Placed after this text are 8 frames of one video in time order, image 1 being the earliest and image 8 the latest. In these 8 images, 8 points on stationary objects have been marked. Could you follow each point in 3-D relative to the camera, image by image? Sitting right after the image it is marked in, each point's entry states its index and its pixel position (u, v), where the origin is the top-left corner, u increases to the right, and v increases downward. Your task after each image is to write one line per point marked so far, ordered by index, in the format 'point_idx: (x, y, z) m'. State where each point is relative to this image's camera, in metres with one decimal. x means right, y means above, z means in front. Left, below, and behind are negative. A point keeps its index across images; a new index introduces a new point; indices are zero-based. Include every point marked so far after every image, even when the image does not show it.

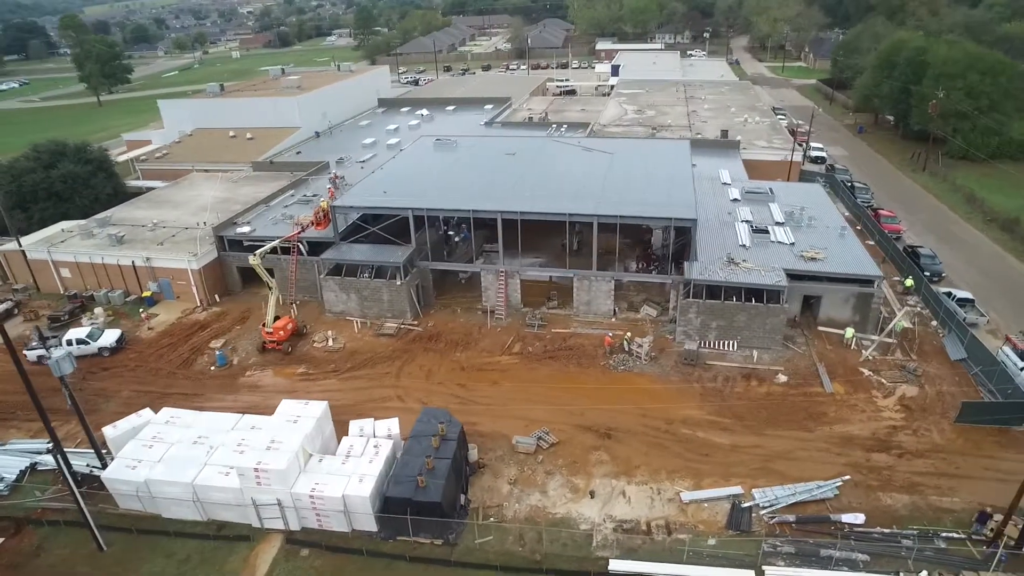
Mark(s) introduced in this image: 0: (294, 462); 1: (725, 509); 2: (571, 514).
0: (-6.2, -4.9, +17.4) m
1: (+6.0, -6.2, +17.3) m
2: (+1.5, -6.4, +17.6) m
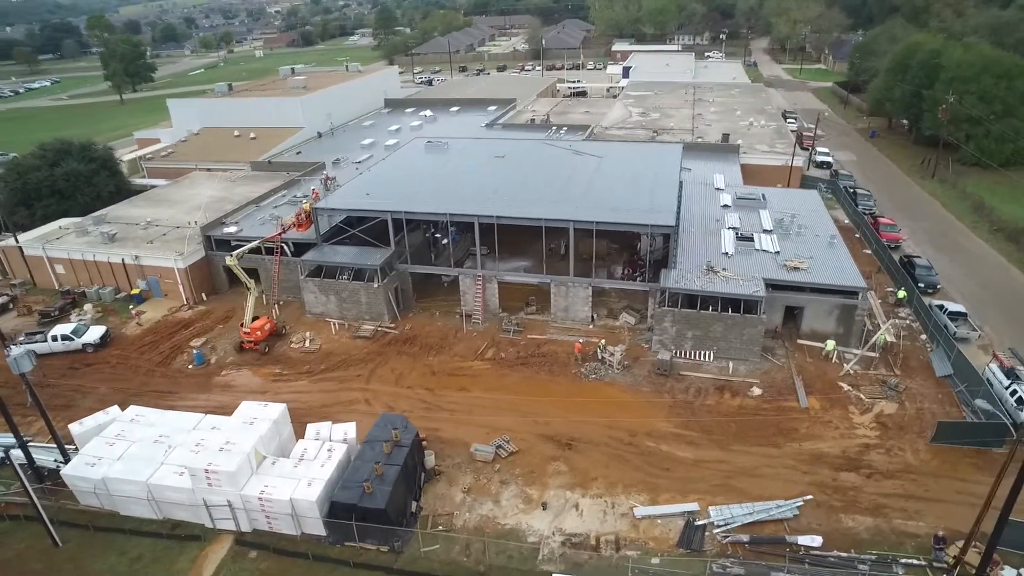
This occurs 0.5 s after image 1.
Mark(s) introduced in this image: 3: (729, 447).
0: (-7.6, -5.0, +17.5) m
1: (+4.5, -6.5, +16.8) m
2: (+0.1, -6.7, +17.3) m
3: (+6.9, -5.0, +19.5) m
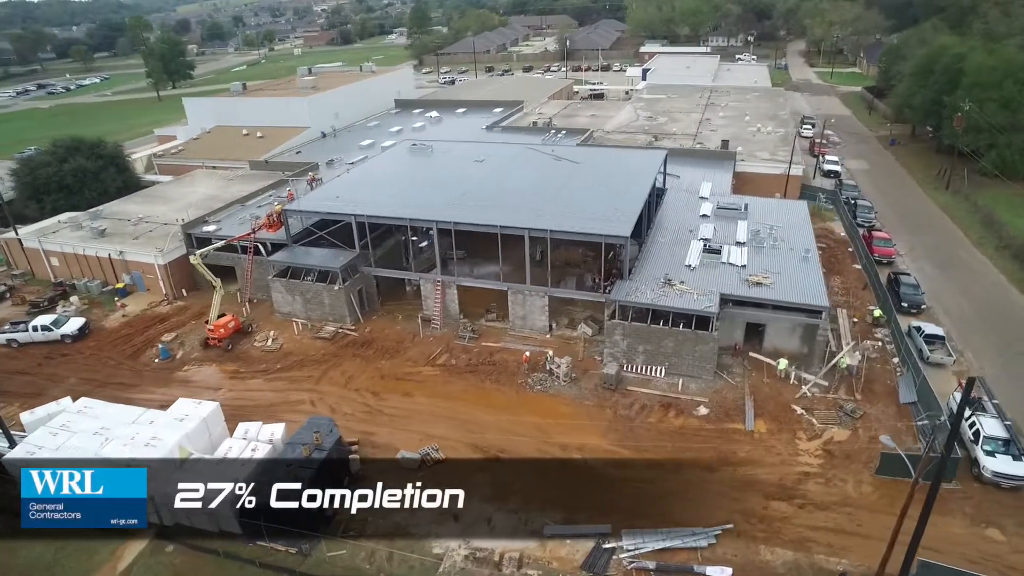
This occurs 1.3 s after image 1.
0: (-10.0, -5.0, +17.8) m
1: (+2.0, -6.9, +16.4) m
2: (-2.4, -6.9, +17.1) m
3: (+4.5, -5.5, +18.9) m
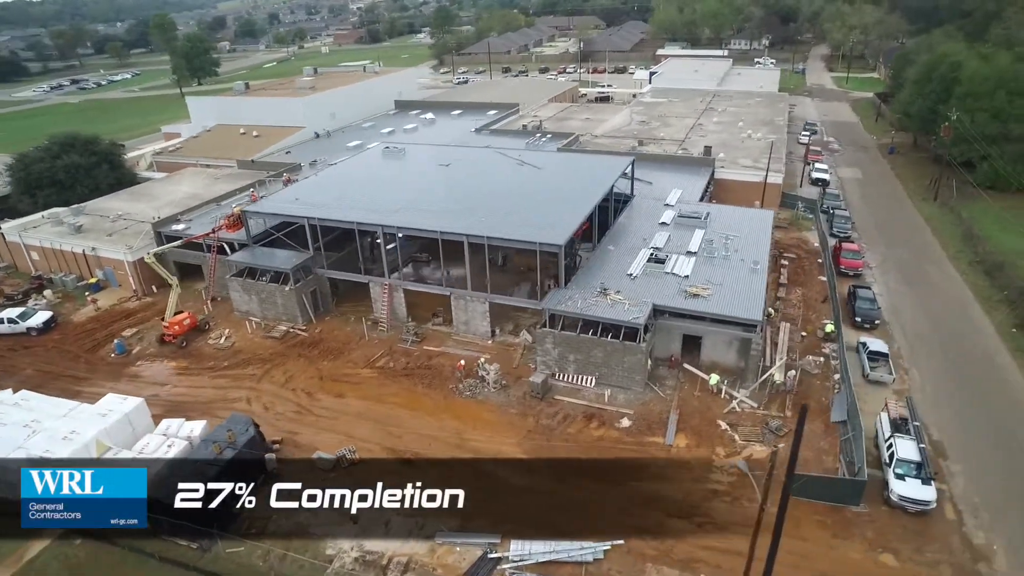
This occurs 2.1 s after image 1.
0: (-12.9, -5.0, +18.4) m
1: (-1.0, -7.2, +16.4) m
2: (-5.4, -7.1, +17.4) m
3: (+1.7, -5.8, +18.8) m
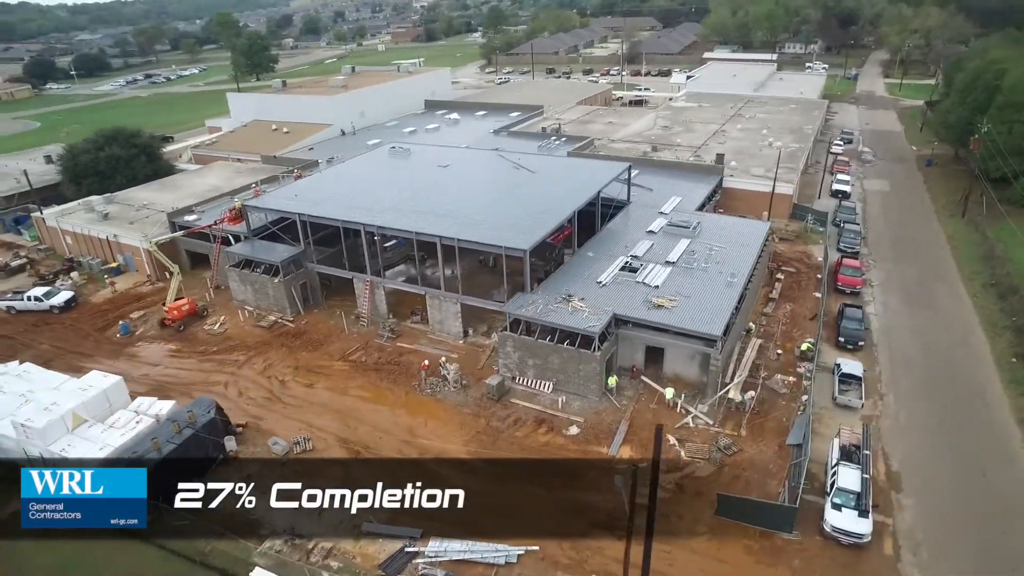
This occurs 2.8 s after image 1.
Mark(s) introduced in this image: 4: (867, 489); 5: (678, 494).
0: (-14.8, -4.5, +19.9) m
1: (-3.2, -7.2, +16.9) m
2: (-7.5, -6.9, +18.3) m
3: (-0.3, -6.0, +19.0) m
4: (+9.6, -5.5, +16.6) m
5: (+4.9, -6.1, +18.1) m
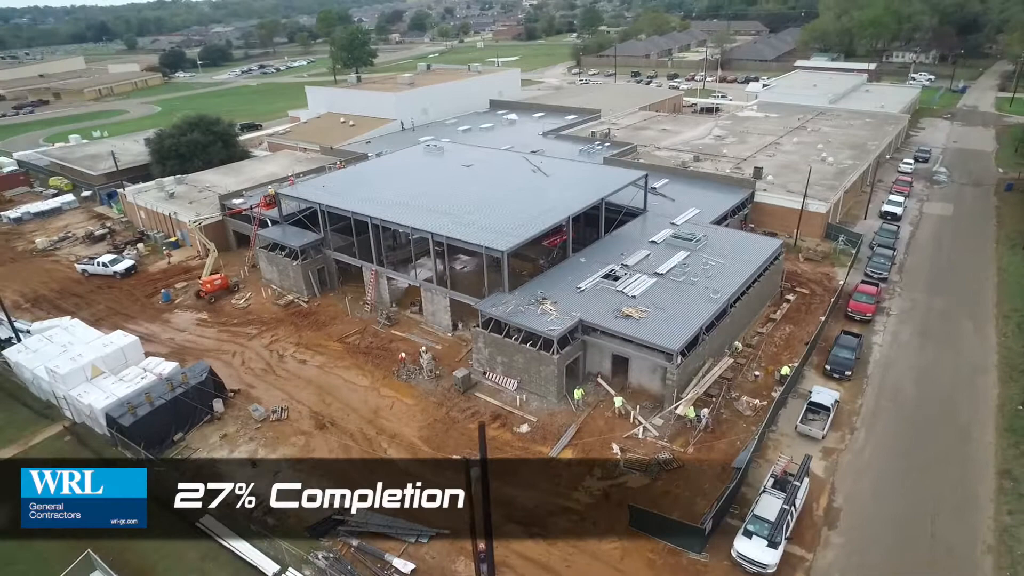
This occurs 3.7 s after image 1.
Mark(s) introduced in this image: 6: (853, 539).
0: (-16.3, -3.2, +23.0) m
1: (-5.6, -6.8, +18.3) m
2: (-9.5, -6.2, +20.3) m
3: (-2.2, -5.9, +20.0) m
4: (+7.1, -6.1, +16.1) m
5: (+2.7, -6.4, +18.3) m
6: (+9.4, -6.8, +16.7) m
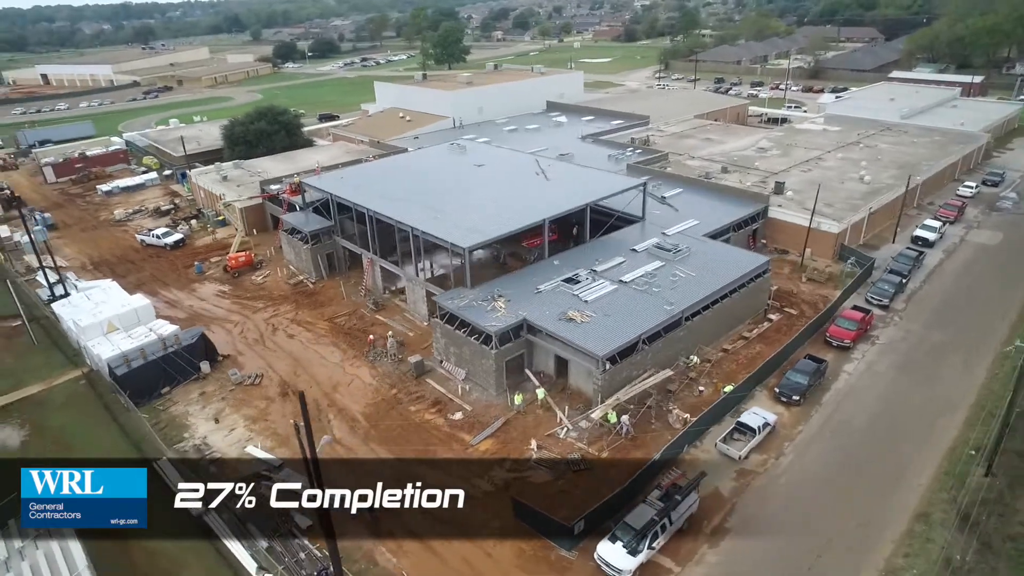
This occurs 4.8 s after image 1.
0: (-18.1, -1.7, +26.7) m
1: (-8.5, -6.2, +20.5) m
2: (-12.1, -5.2, +23.0) m
3: (-4.9, -5.5, +21.6) m
4: (+3.7, -6.5, +16.4) m
5: (-0.3, -6.4, +19.2) m
6: (+6.0, -7.4, +16.7) m
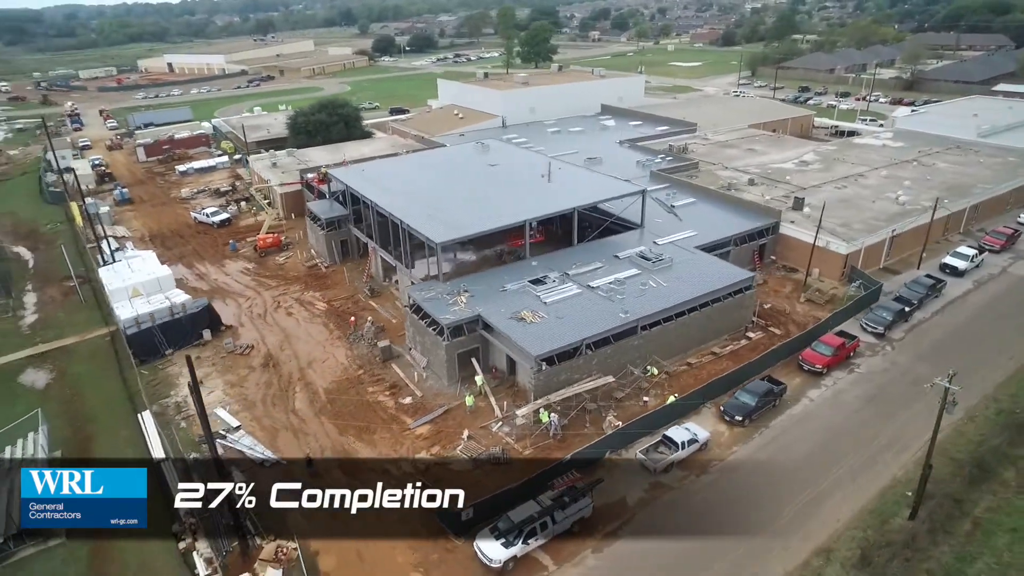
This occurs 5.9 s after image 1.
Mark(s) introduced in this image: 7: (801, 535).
0: (-19.1, -0.2, +30.2) m
1: (-10.9, -5.3, +22.7) m
2: (-14.0, -4.1, +25.7) m
3: (-7.2, -4.9, +23.3) m
4: (+0.6, -6.5, +16.9) m
5: (-3.0, -6.2, +20.3) m
6: (+2.7, -7.6, +16.9) m
7: (+8.5, -7.1, +17.7) m
